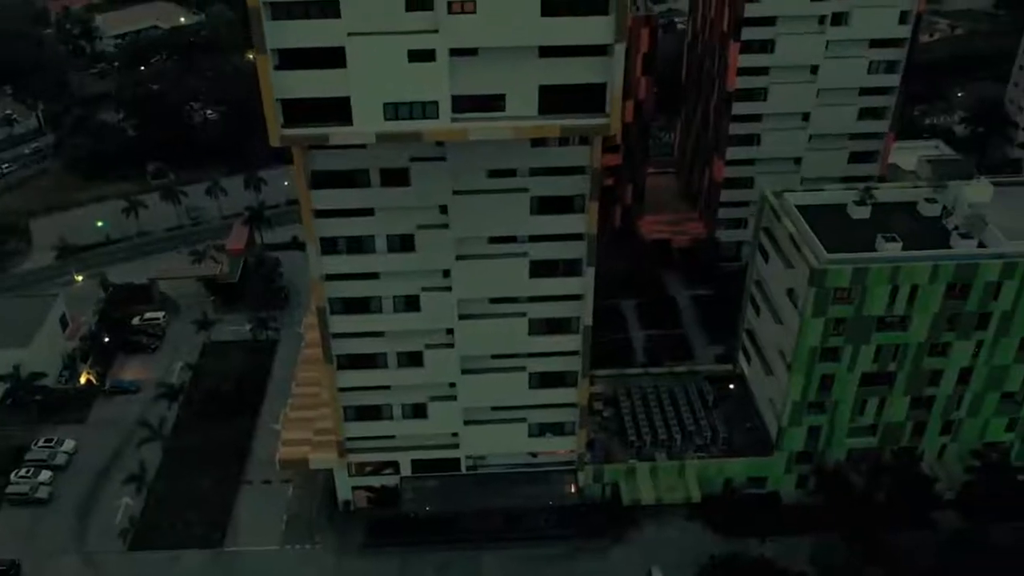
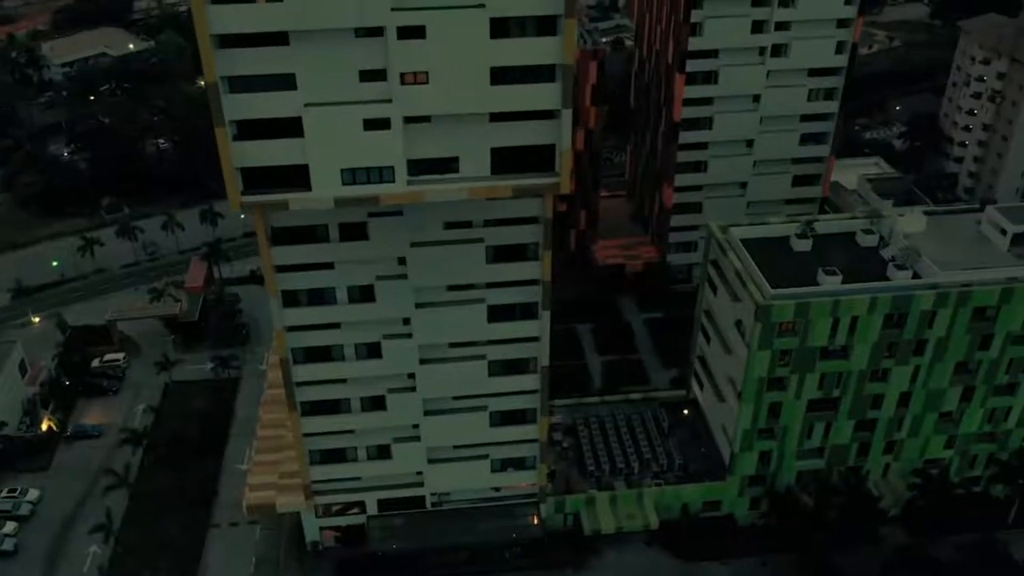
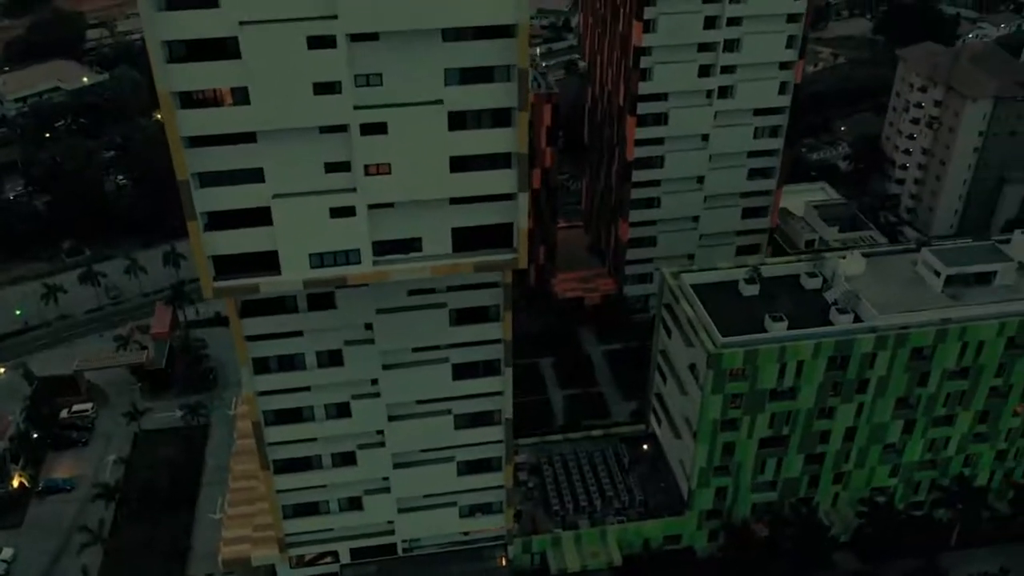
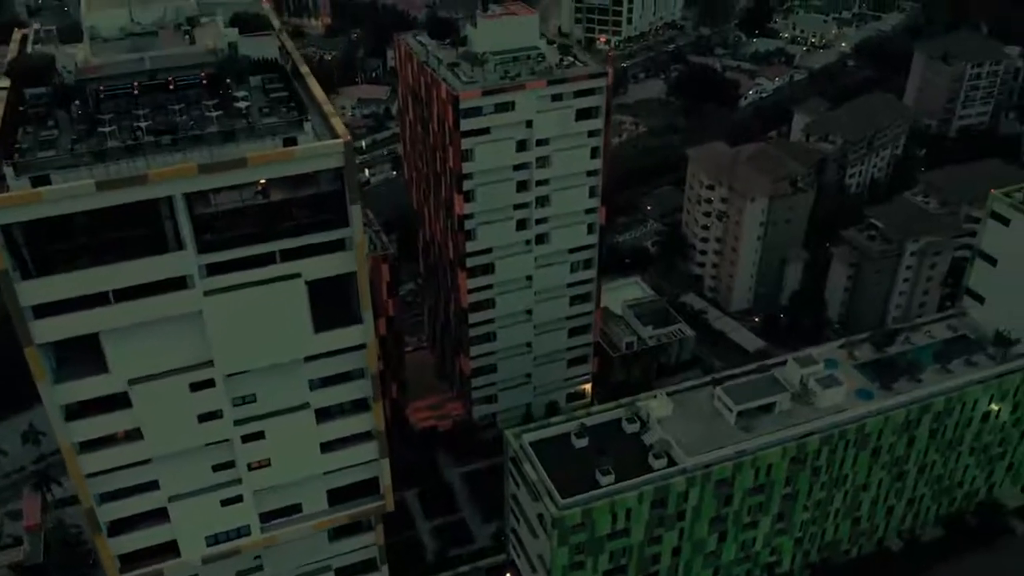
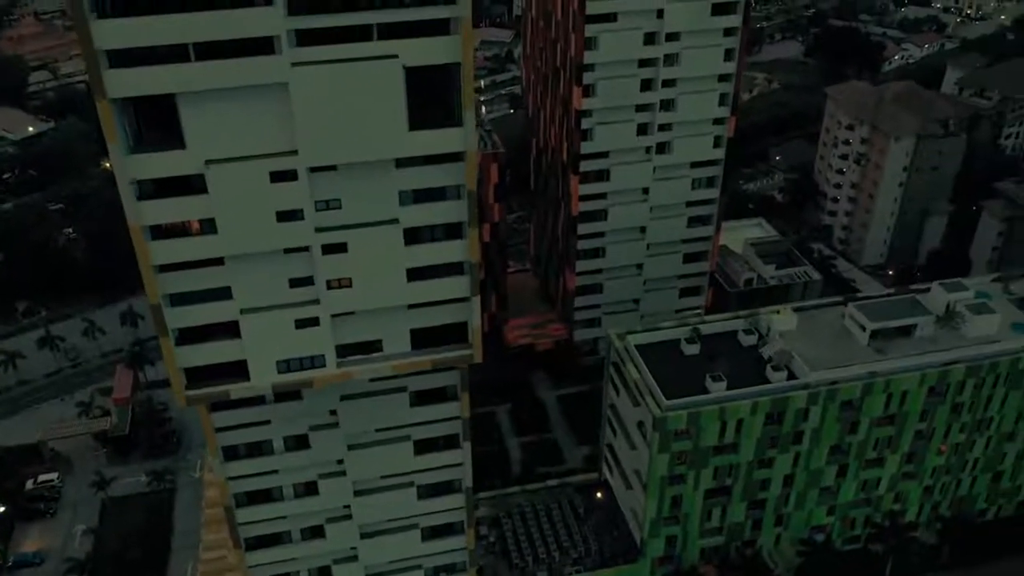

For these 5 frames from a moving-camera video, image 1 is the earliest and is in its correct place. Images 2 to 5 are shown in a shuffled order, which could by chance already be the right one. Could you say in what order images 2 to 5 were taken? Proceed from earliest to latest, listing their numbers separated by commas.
2, 3, 5, 4
